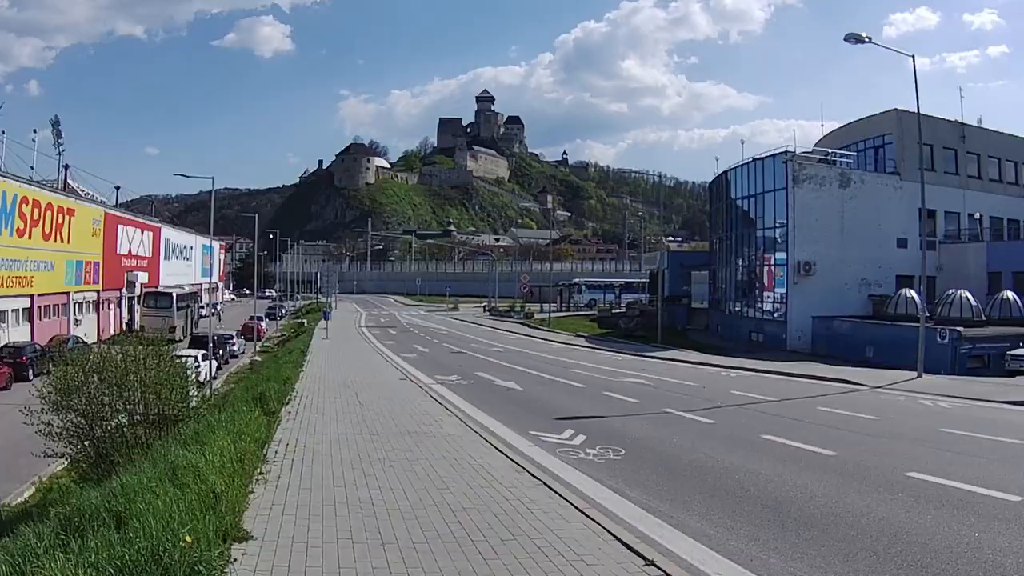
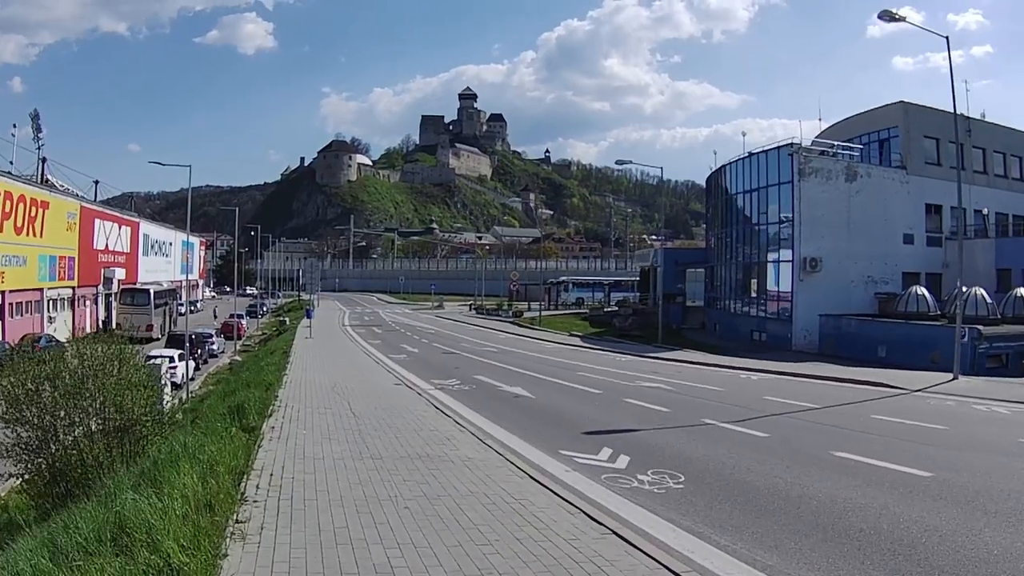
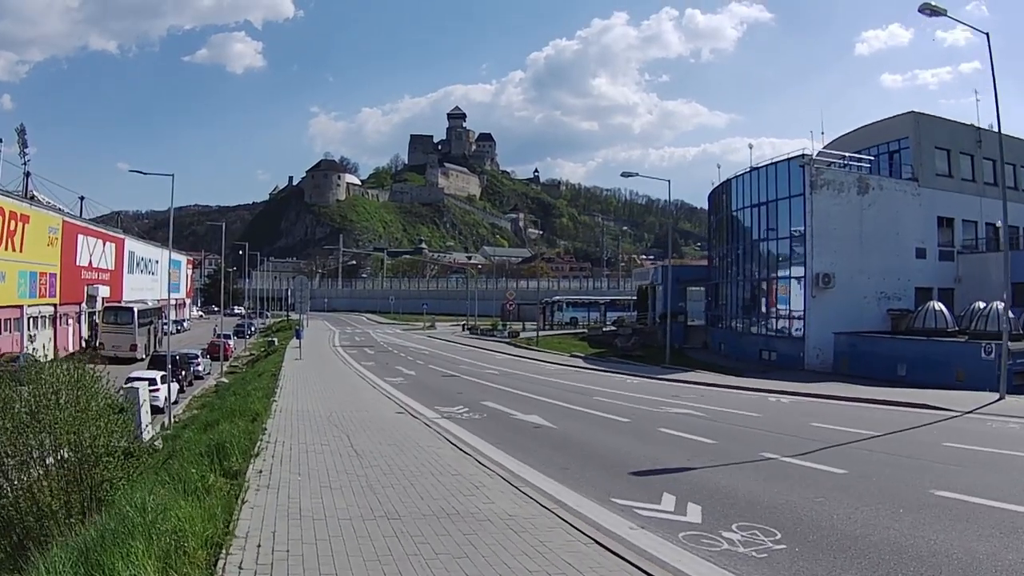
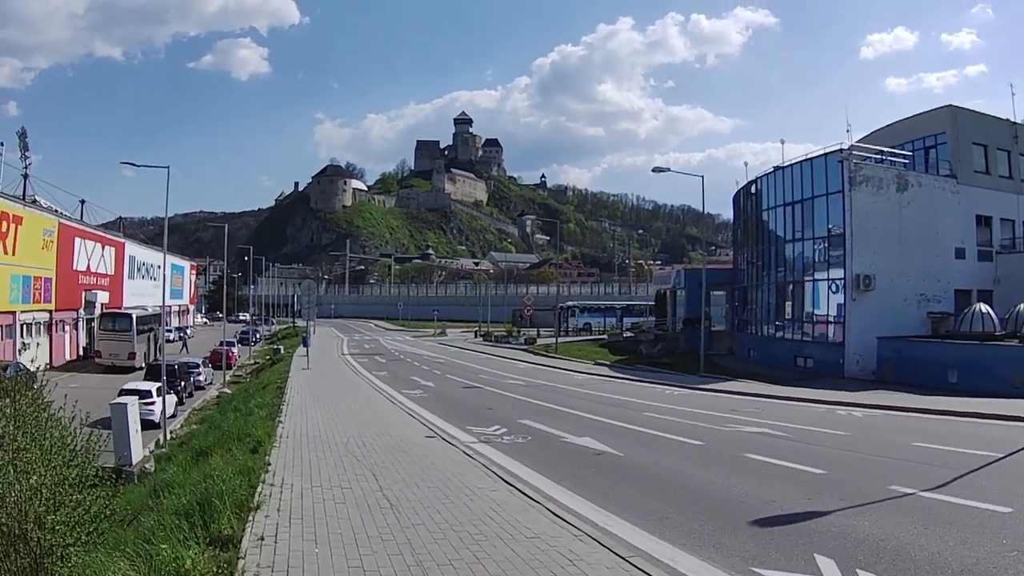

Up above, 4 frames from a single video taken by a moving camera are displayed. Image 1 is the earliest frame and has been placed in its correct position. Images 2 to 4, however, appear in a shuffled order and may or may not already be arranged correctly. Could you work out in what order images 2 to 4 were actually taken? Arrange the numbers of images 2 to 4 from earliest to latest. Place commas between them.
2, 3, 4
